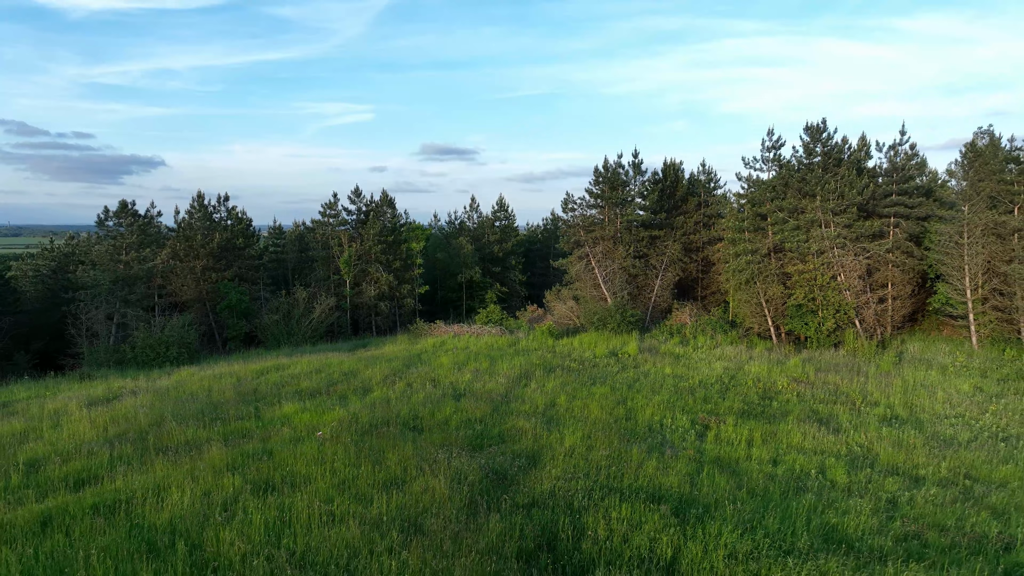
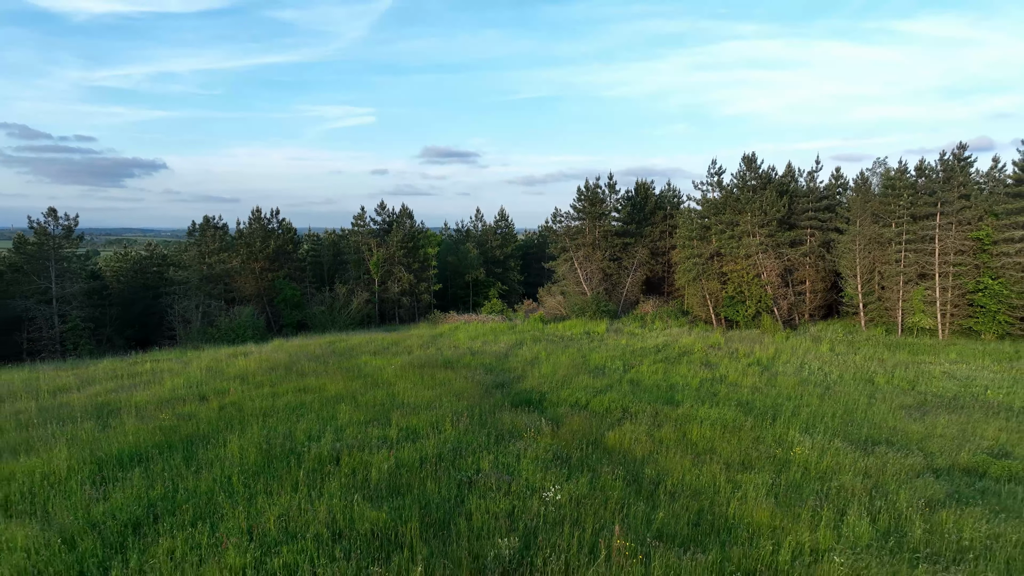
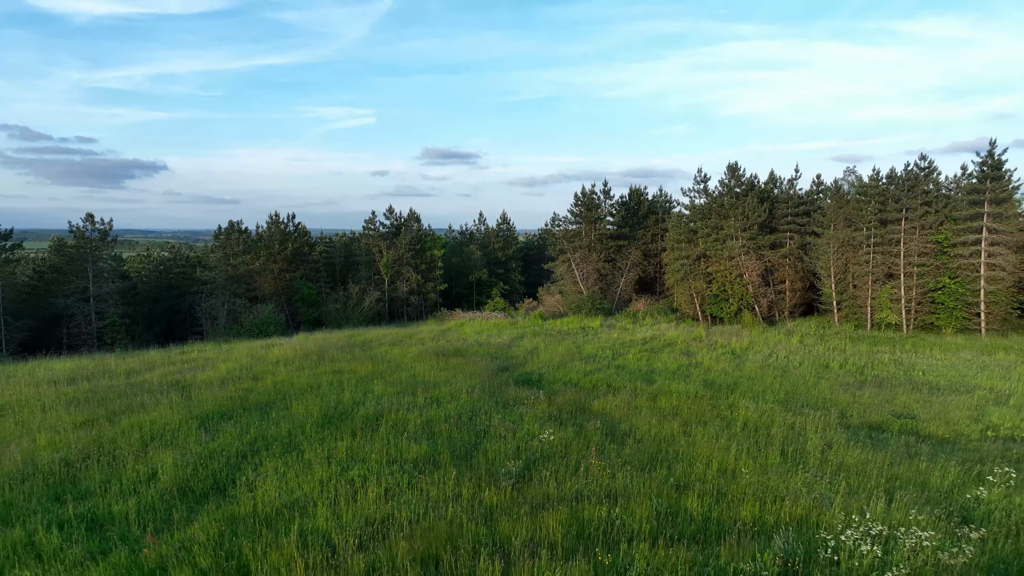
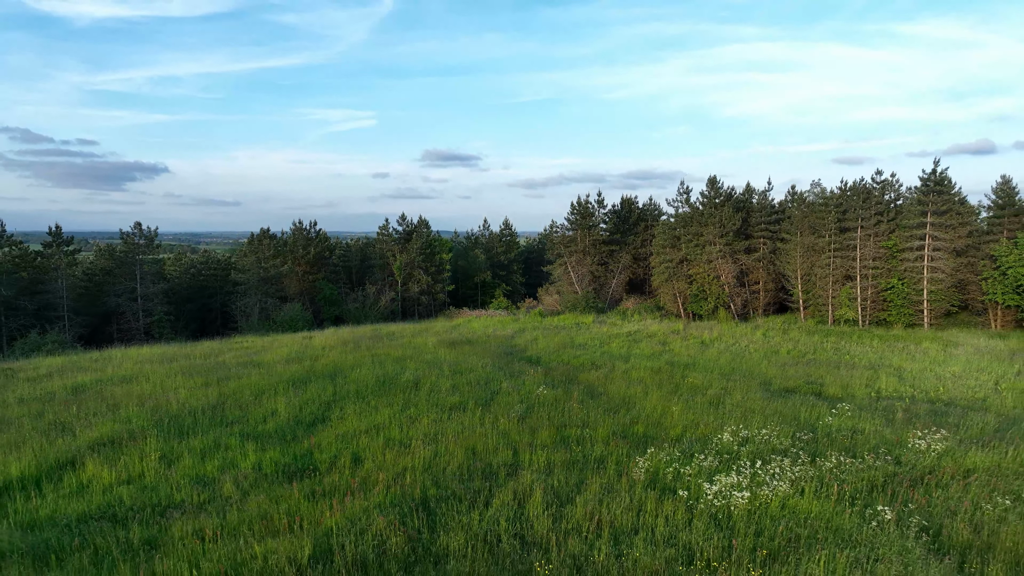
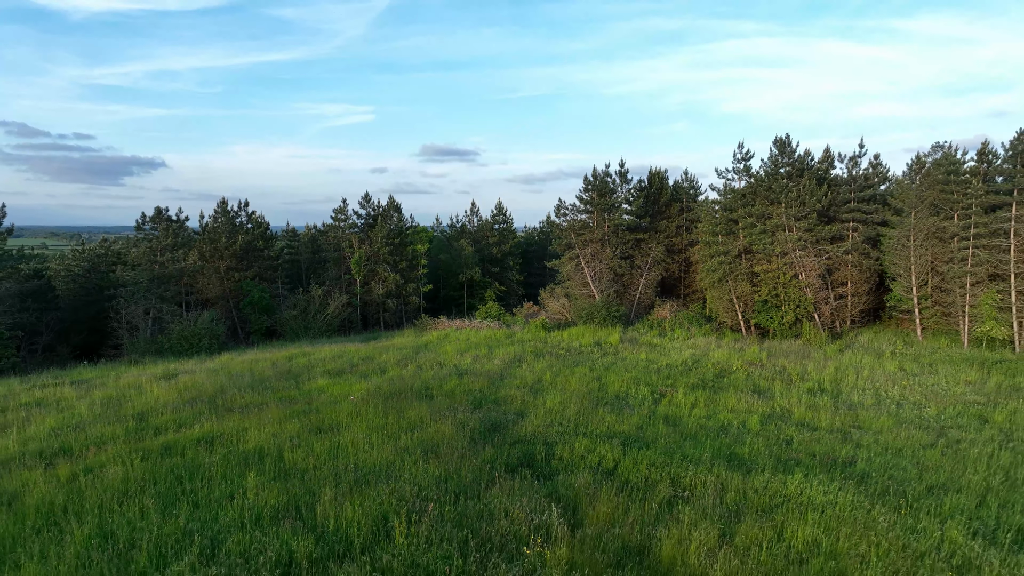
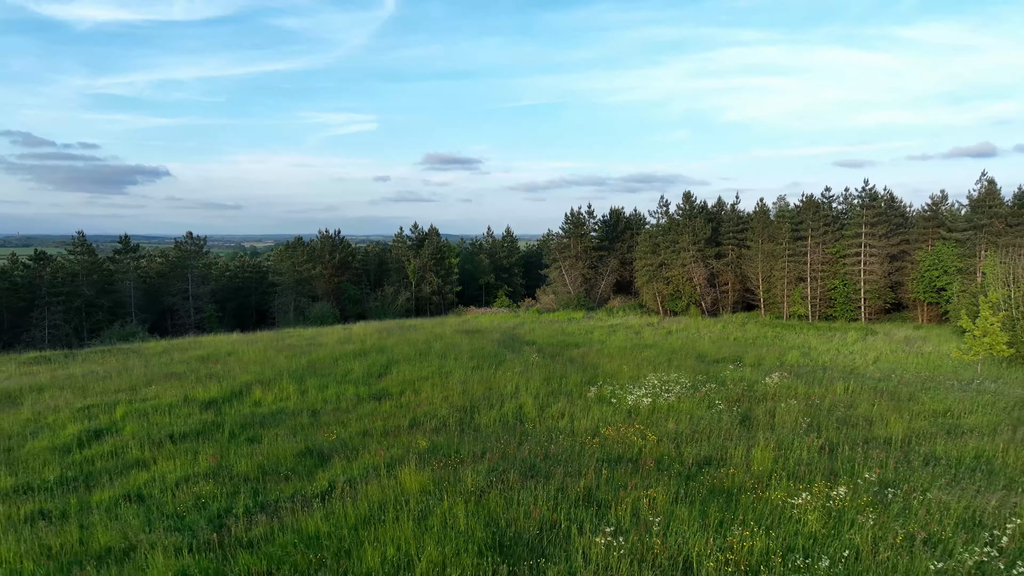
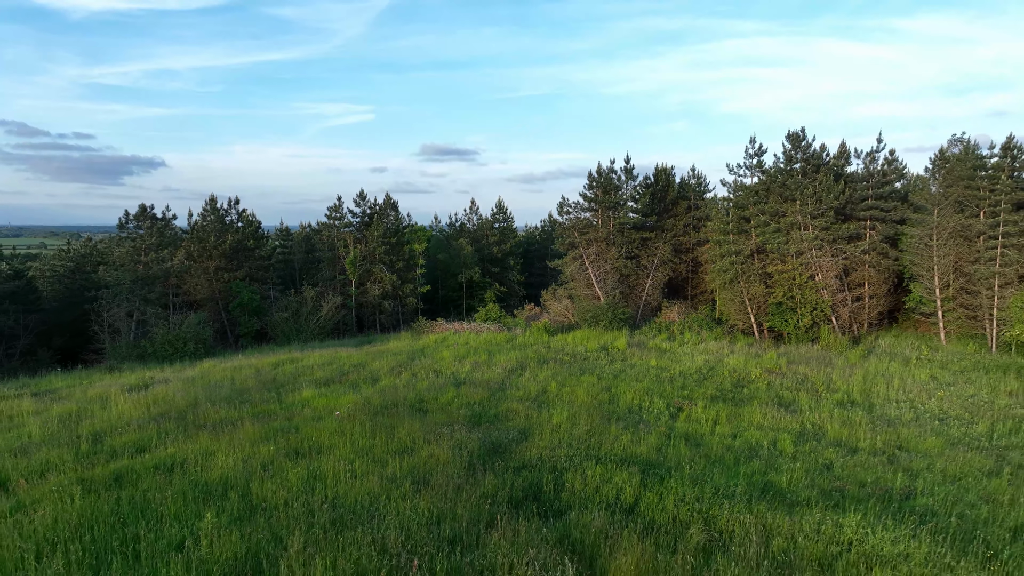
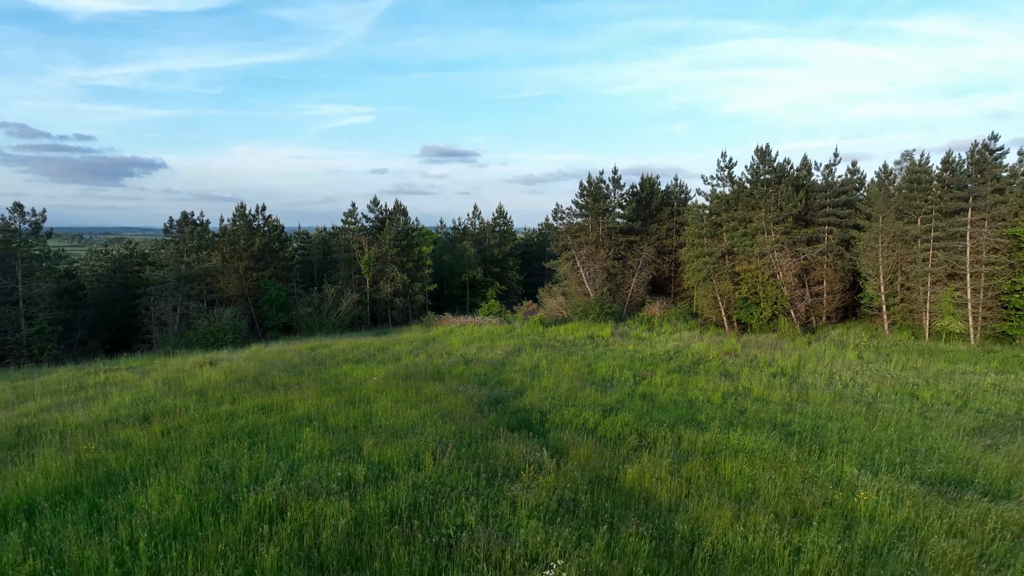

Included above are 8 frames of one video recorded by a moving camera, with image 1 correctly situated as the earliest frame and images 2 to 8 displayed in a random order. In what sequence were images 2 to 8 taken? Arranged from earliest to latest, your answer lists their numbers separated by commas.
7, 5, 8, 2, 3, 4, 6
